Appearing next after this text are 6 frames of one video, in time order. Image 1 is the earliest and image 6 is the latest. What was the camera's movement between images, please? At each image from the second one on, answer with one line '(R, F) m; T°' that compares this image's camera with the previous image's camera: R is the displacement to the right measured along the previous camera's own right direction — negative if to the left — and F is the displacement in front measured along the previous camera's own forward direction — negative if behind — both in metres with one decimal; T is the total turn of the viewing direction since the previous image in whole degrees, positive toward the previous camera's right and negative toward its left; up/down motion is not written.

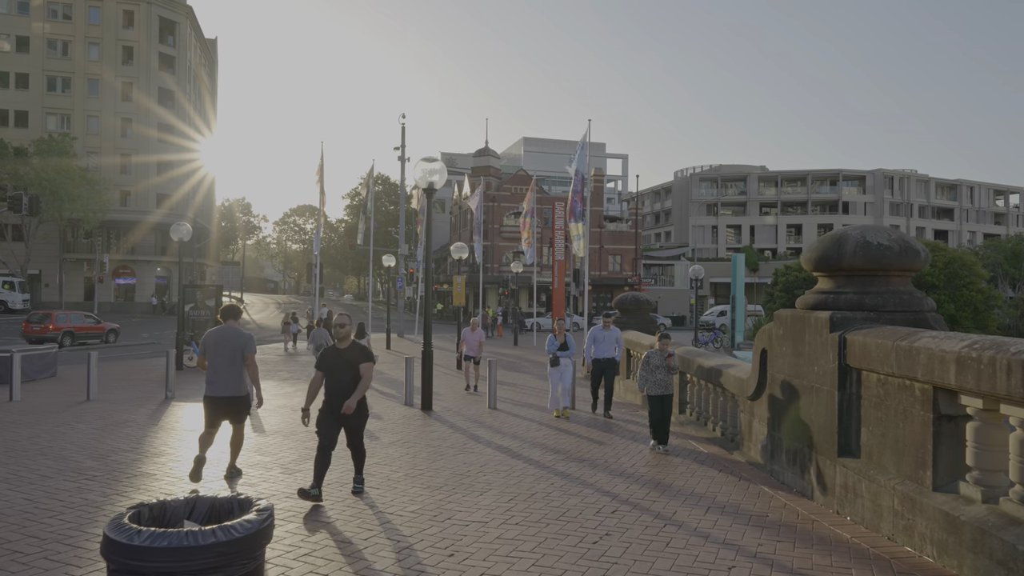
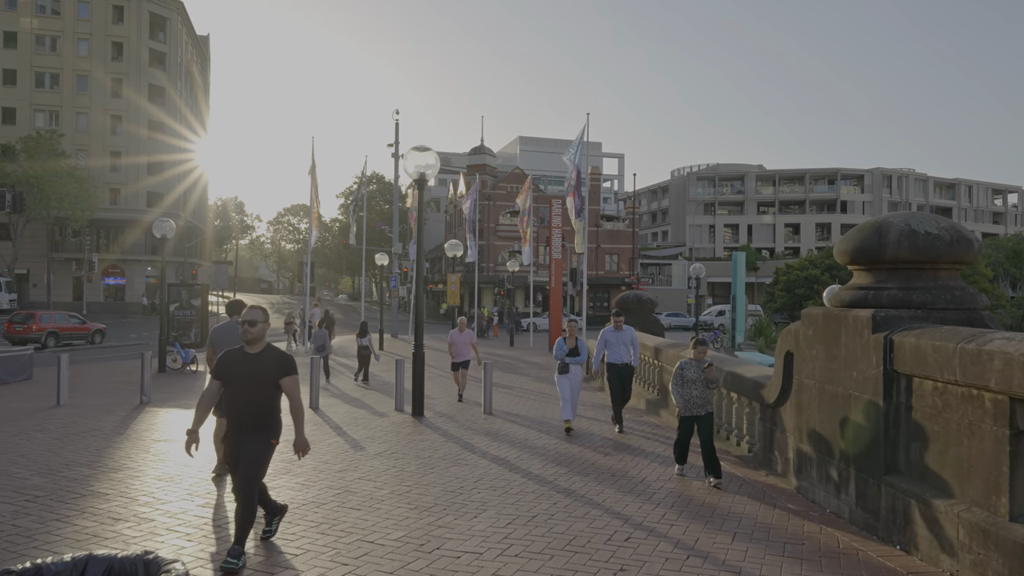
(0.0, +0.8) m; 0°
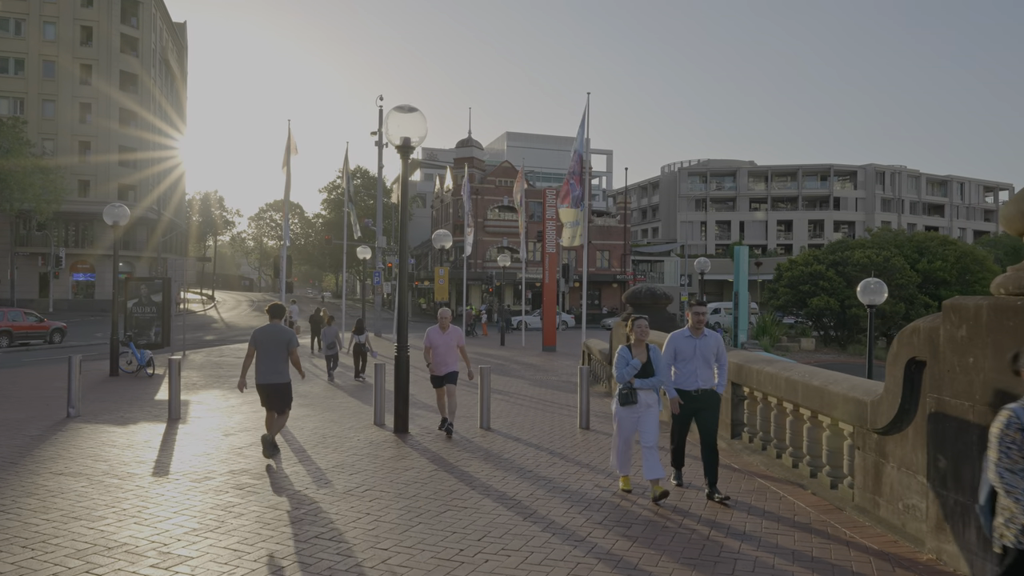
(-0.2, +2.1) m; +1°
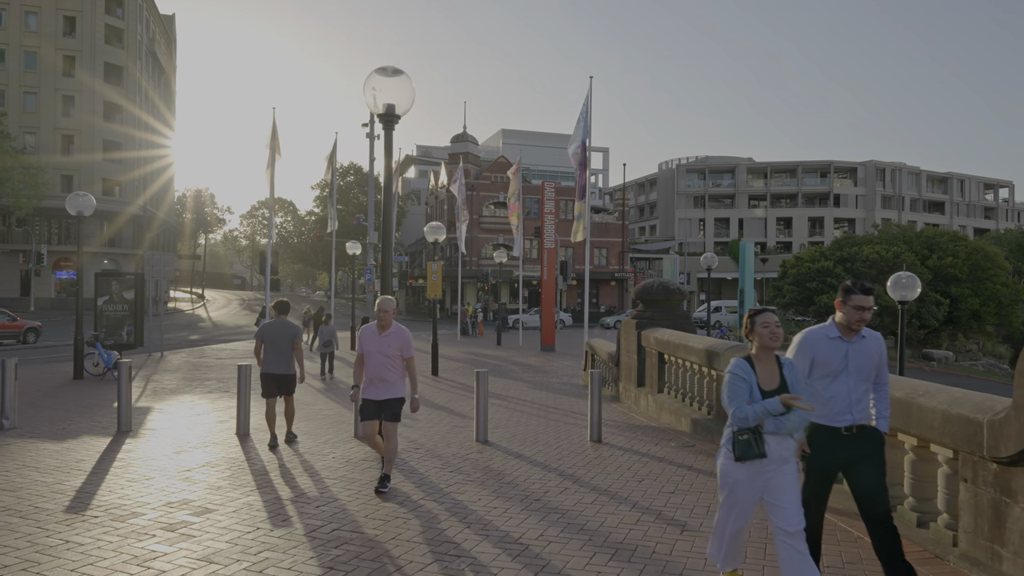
(-0.1, +1.4) m; 0°
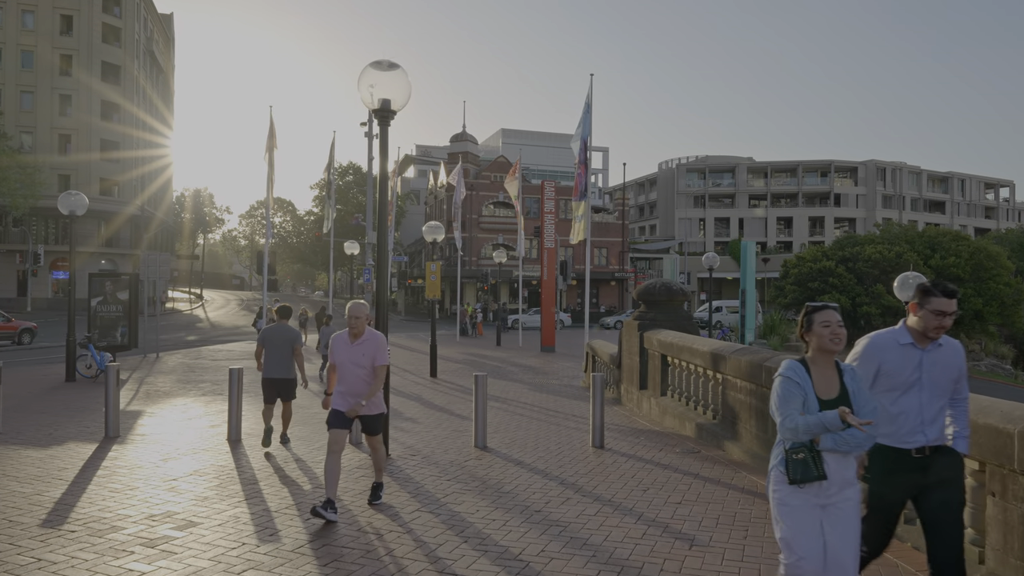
(0.0, +0.3) m; 0°
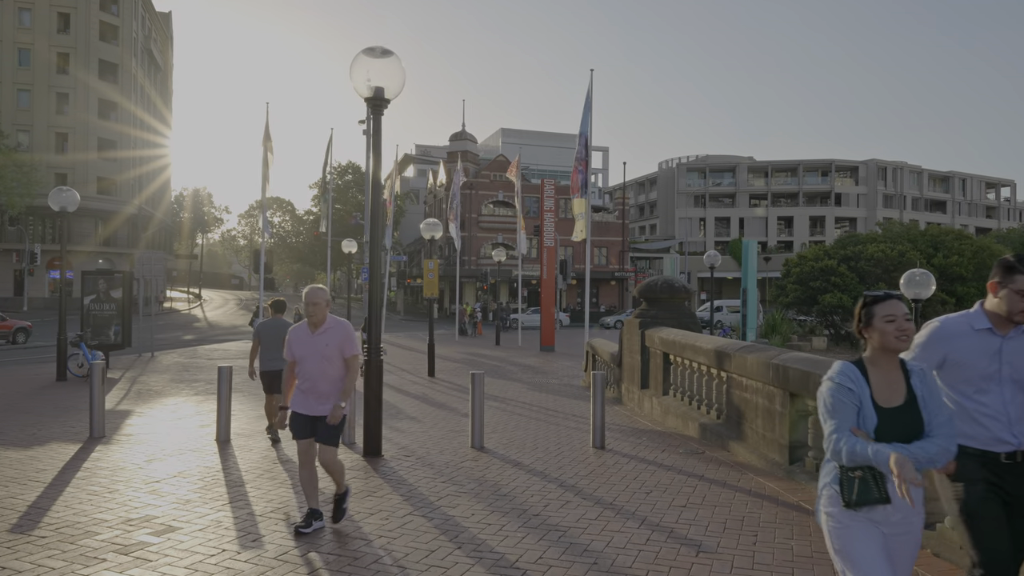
(0.0, +0.3) m; 0°
